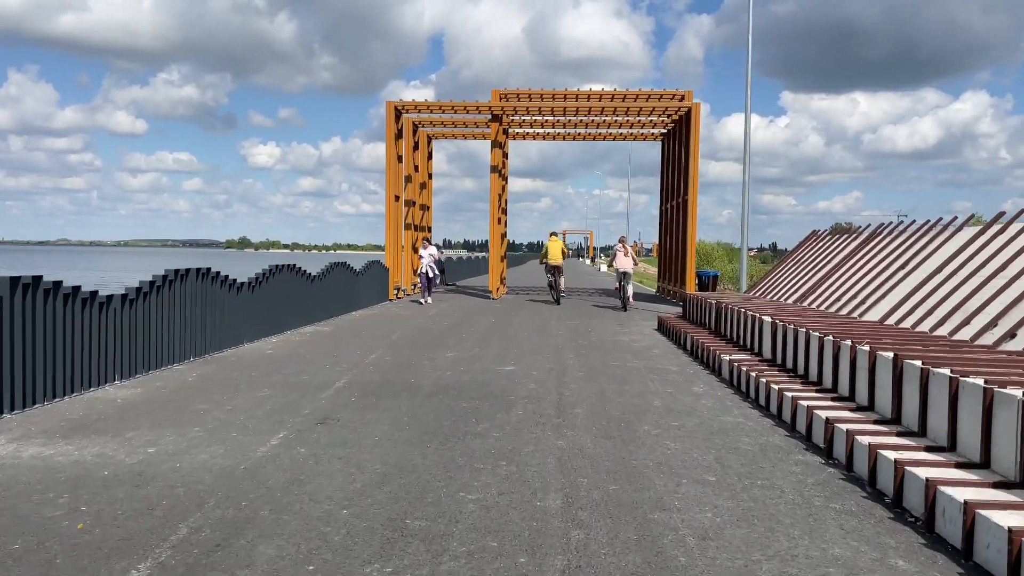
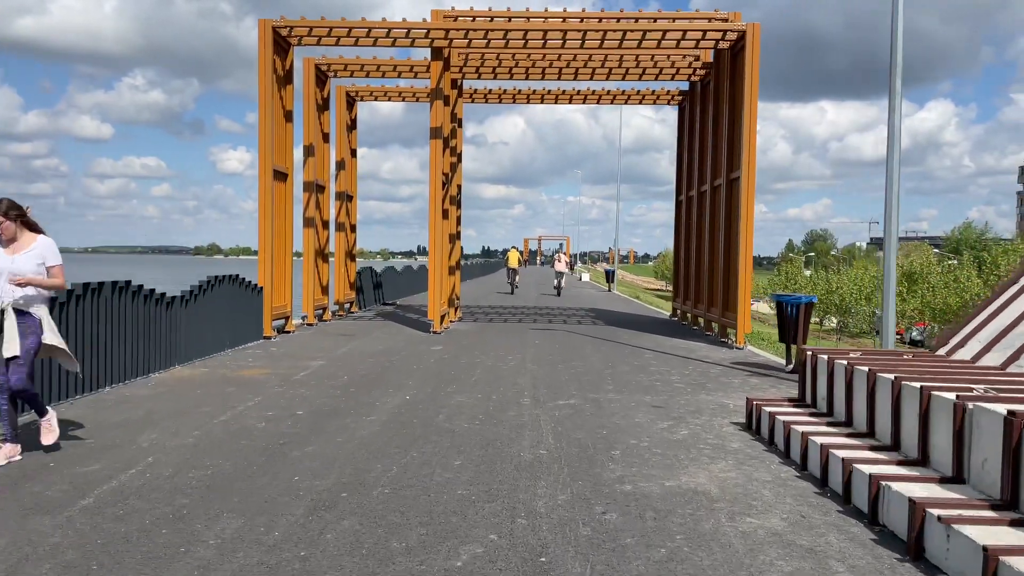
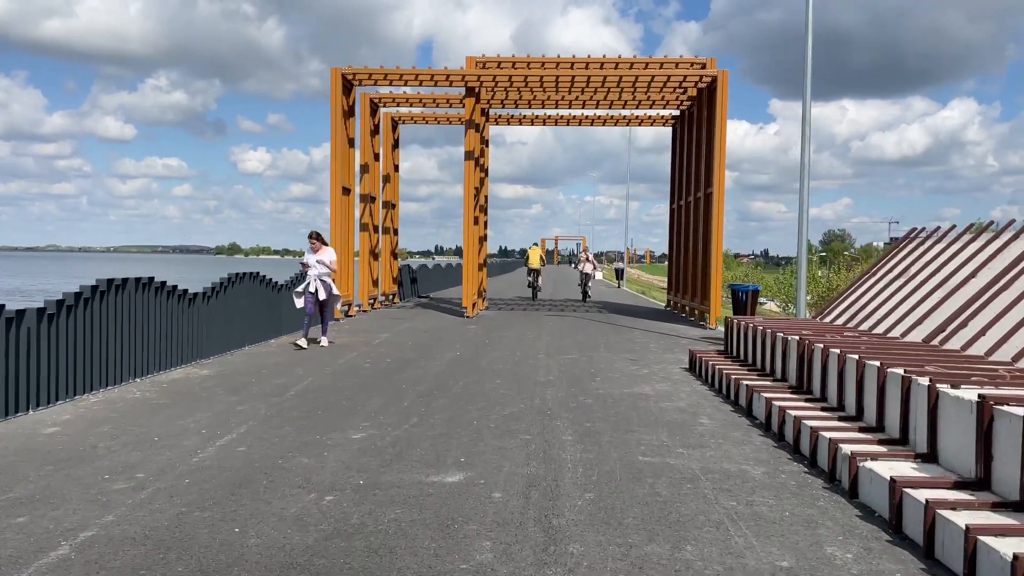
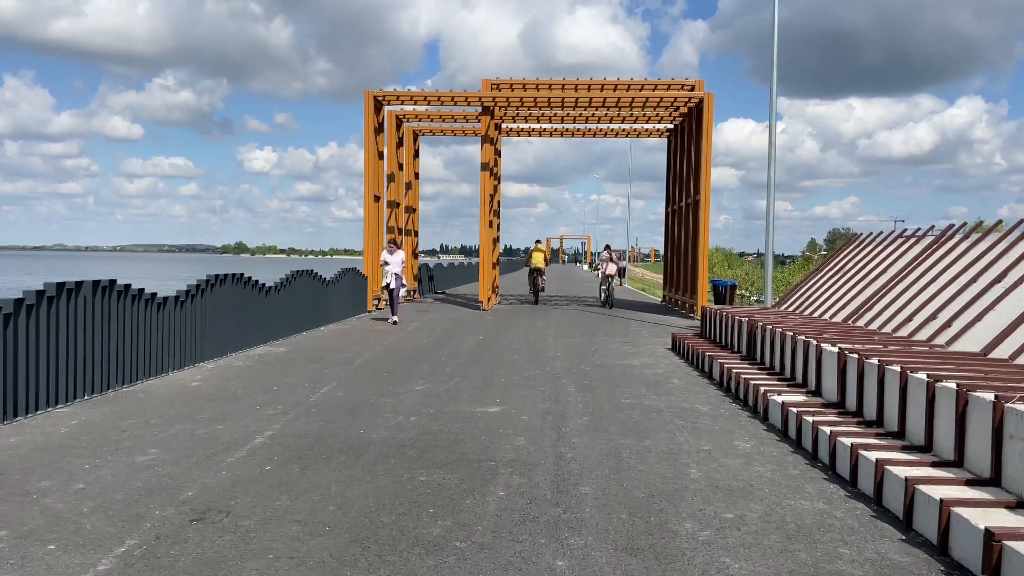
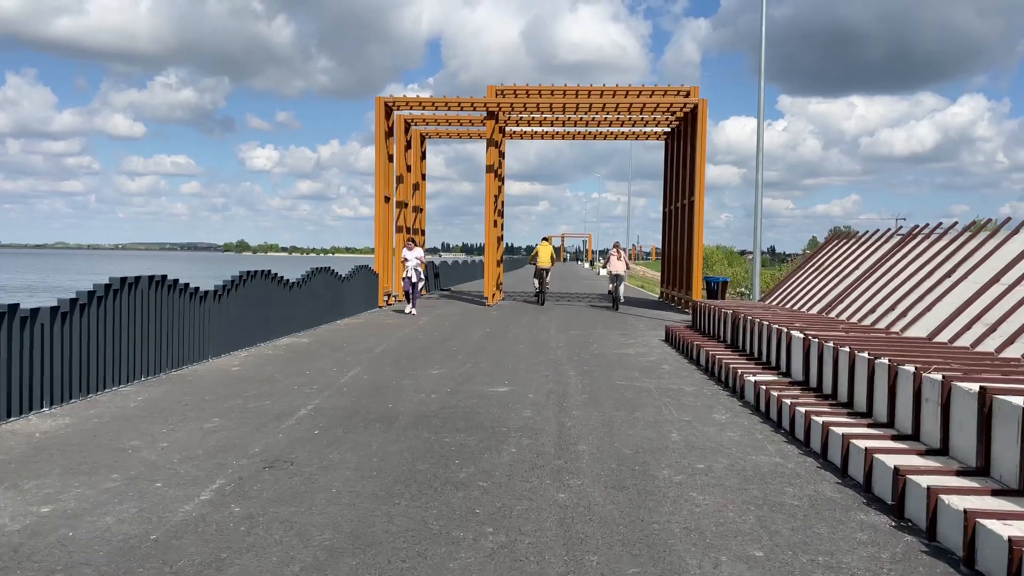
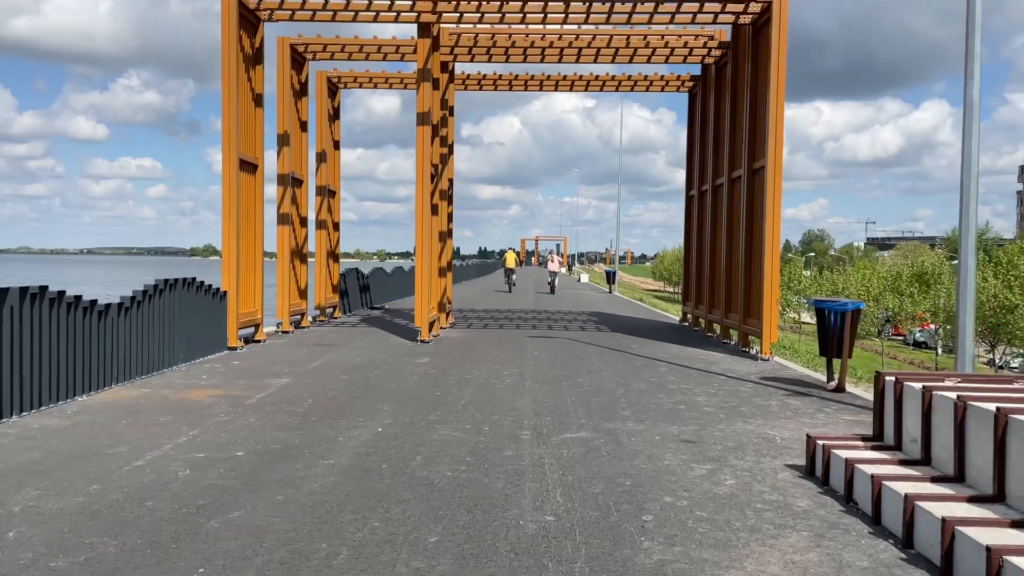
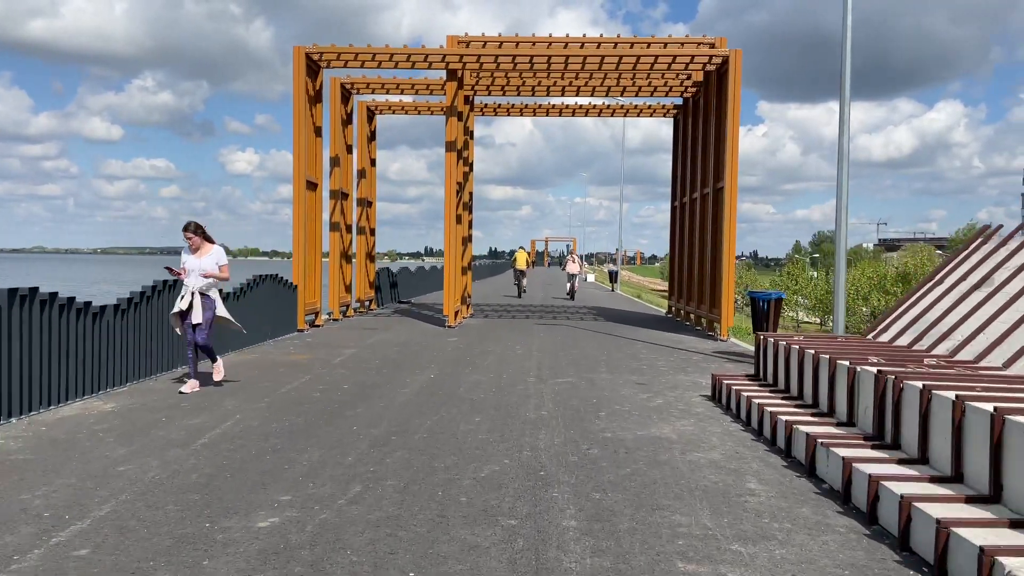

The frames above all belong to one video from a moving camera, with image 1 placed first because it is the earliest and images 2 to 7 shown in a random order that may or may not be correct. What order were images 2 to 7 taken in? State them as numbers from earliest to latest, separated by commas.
5, 4, 3, 7, 2, 6
